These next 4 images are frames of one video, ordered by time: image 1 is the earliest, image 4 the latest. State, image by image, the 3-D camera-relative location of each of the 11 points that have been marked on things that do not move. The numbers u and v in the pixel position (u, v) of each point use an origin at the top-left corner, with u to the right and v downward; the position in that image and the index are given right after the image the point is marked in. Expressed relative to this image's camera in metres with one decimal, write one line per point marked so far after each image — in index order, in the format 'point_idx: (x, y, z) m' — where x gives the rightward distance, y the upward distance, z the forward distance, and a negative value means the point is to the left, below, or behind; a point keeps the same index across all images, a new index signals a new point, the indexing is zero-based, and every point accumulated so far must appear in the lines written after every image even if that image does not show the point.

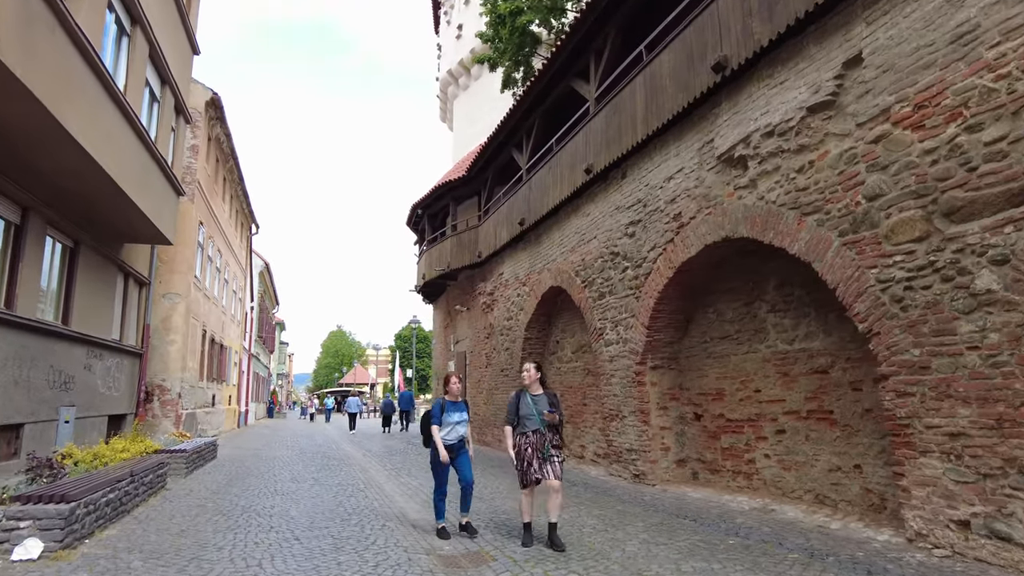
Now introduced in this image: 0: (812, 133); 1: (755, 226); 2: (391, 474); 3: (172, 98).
0: (+2.7, +1.4, +6.3) m
1: (+2.4, +0.6, +6.9) m
2: (-2.1, -3.2, +12.0) m
3: (-6.9, +3.9, +14.4) m
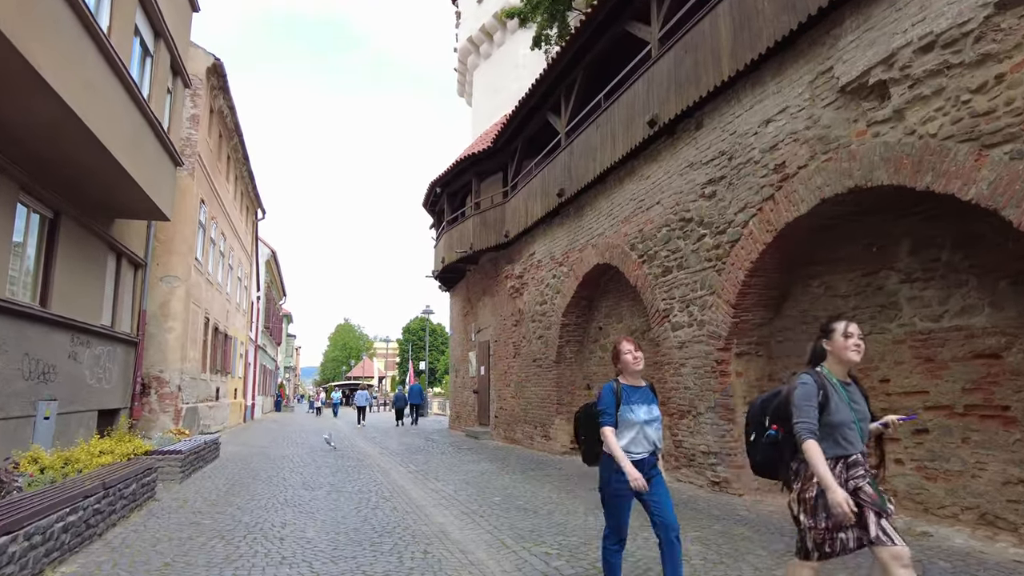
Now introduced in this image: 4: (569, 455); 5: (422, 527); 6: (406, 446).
0: (+3.3, +1.7, +4.7) m
1: (+3.0, +0.9, +5.4) m
2: (-1.4, -2.8, +10.5) m
3: (-6.3, +4.2, +12.9) m
4: (+1.0, -3.0, +12.6) m
5: (-0.8, -2.2, +6.6) m
6: (-2.5, -3.7, +16.4) m
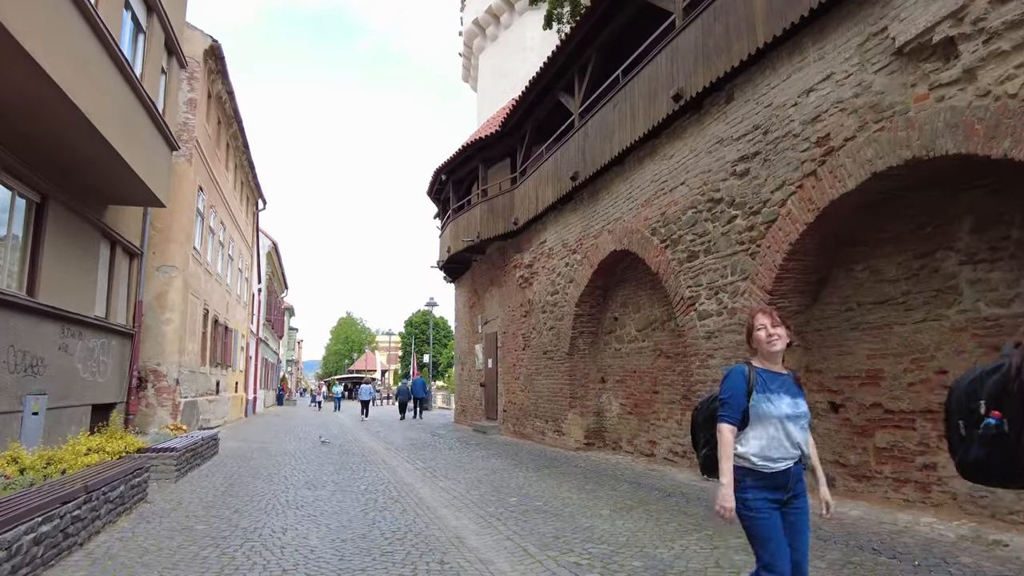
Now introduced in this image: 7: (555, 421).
0: (+3.4, +1.8, +4.1) m
1: (+3.1, +1.0, +4.8) m
2: (-1.2, -2.6, +10.0) m
3: (-6.1, +4.4, +12.3) m
4: (+1.2, -2.8, +12.0) m
5: (-0.7, -2.1, +6.0) m
6: (-2.3, -3.4, +15.9) m
7: (+0.8, -2.4, +13.0) m
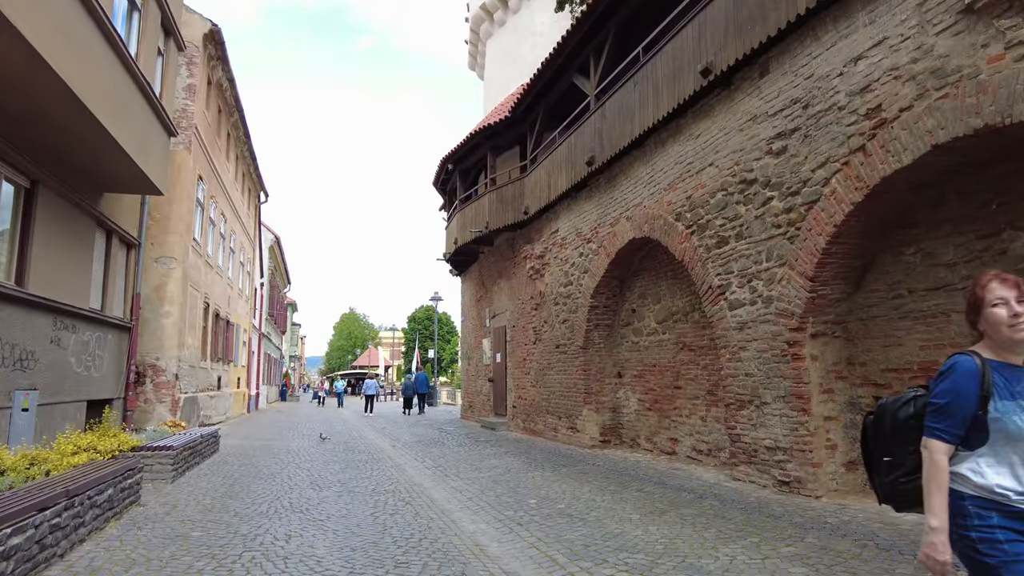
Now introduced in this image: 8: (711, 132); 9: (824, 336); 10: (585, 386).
0: (+3.6, +1.9, +3.6) m
1: (+3.3, +1.2, +4.3) m
2: (-1.0, -2.5, +9.5) m
3: (-5.9, +4.6, +11.8) m
4: (+1.4, -2.6, +11.5) m
5: (-0.5, -2.0, +5.5) m
6: (-2.0, -3.3, +15.4) m
7: (+1.0, -2.3, +12.5) m
8: (+2.2, +1.8, +8.1) m
9: (+2.9, -0.4, +6.6) m
10: (+1.2, -1.6, +11.9) m
